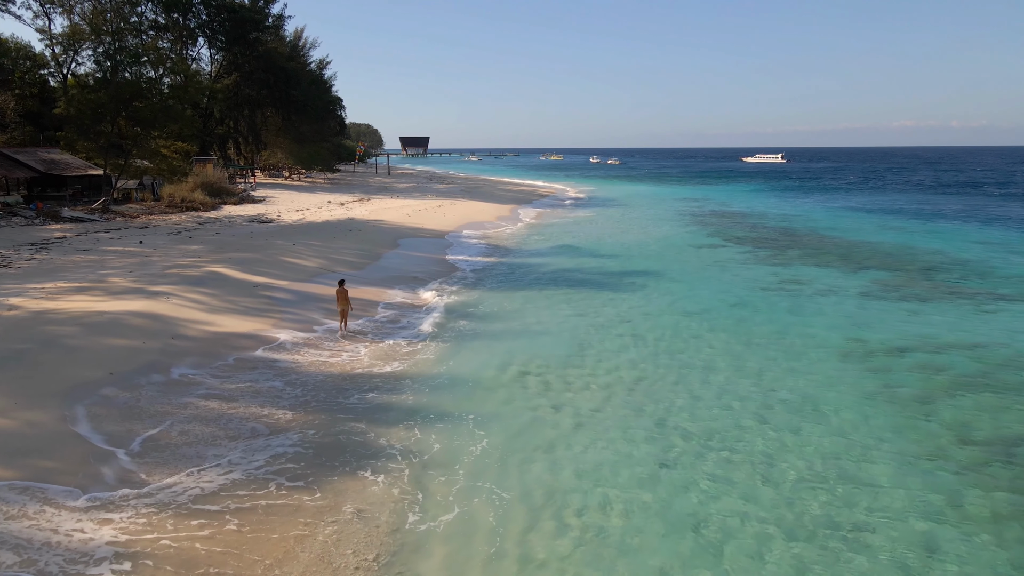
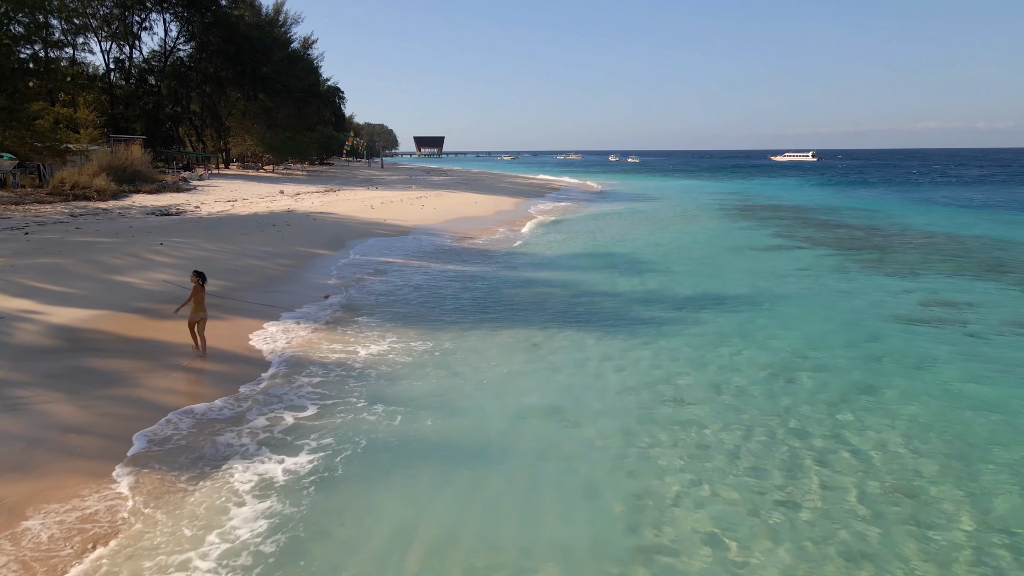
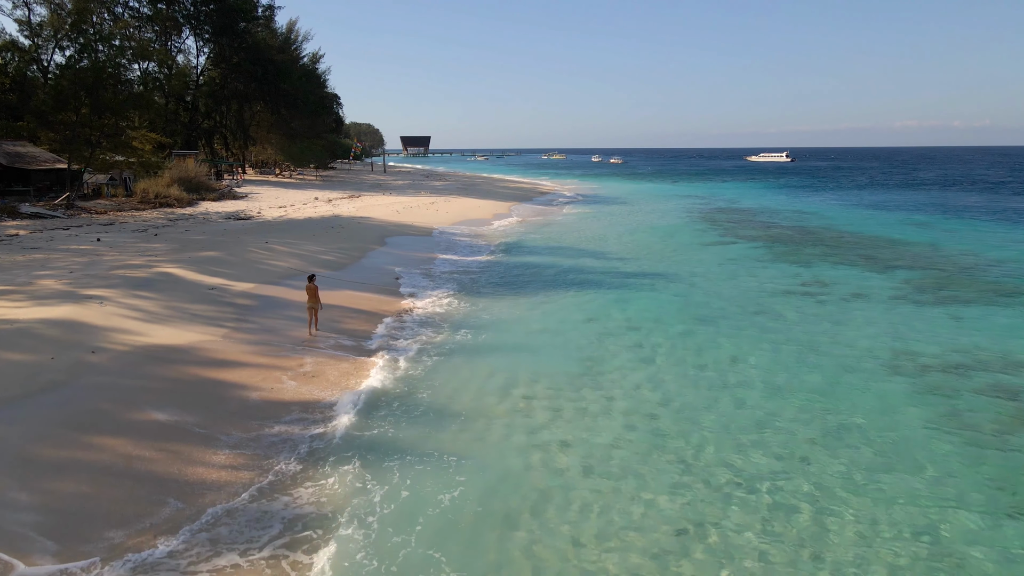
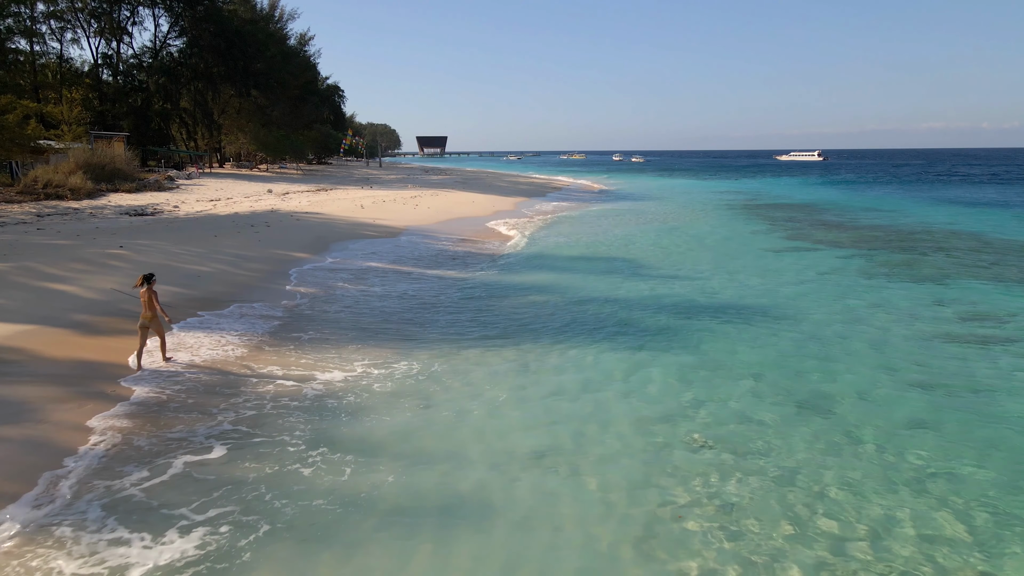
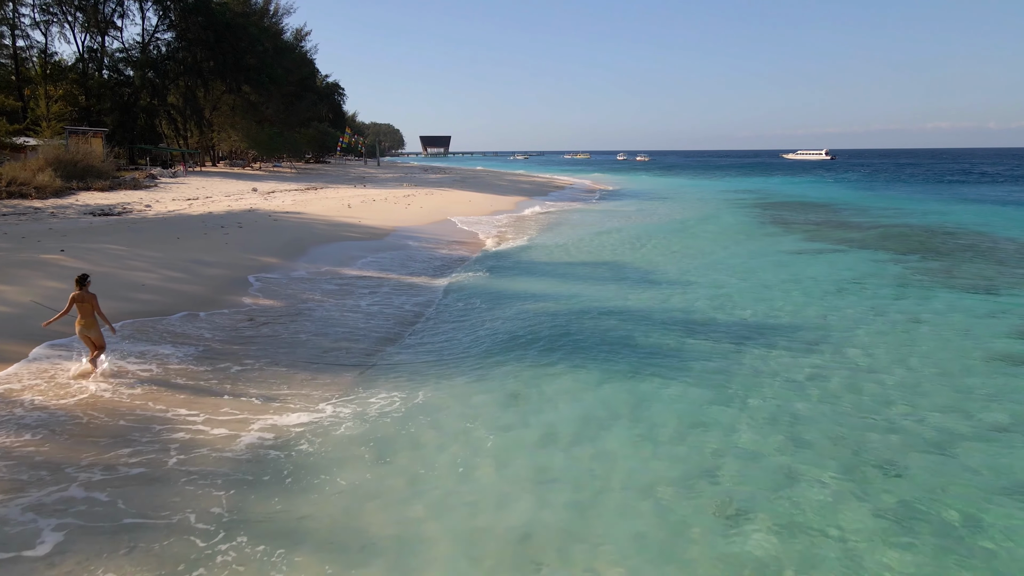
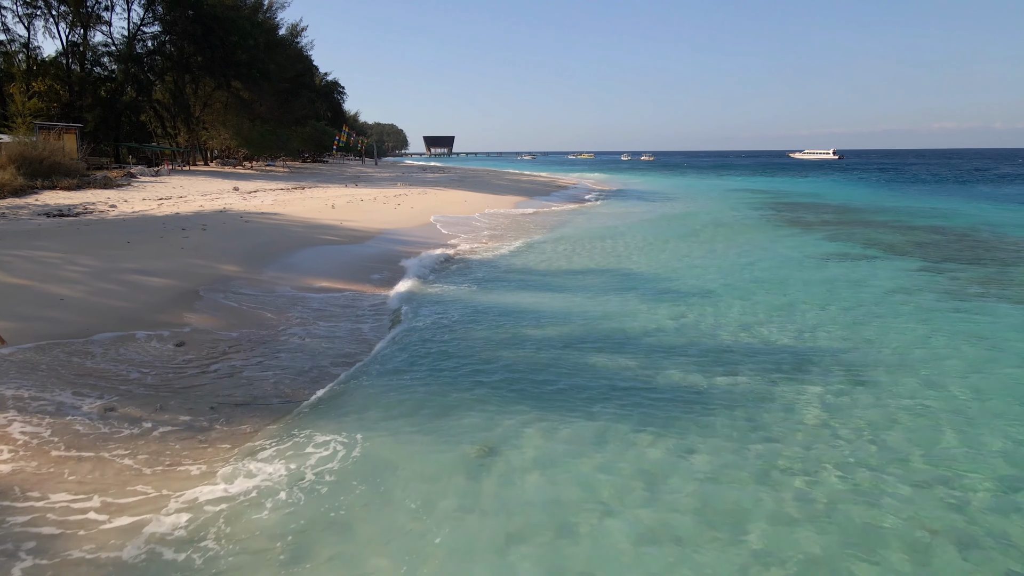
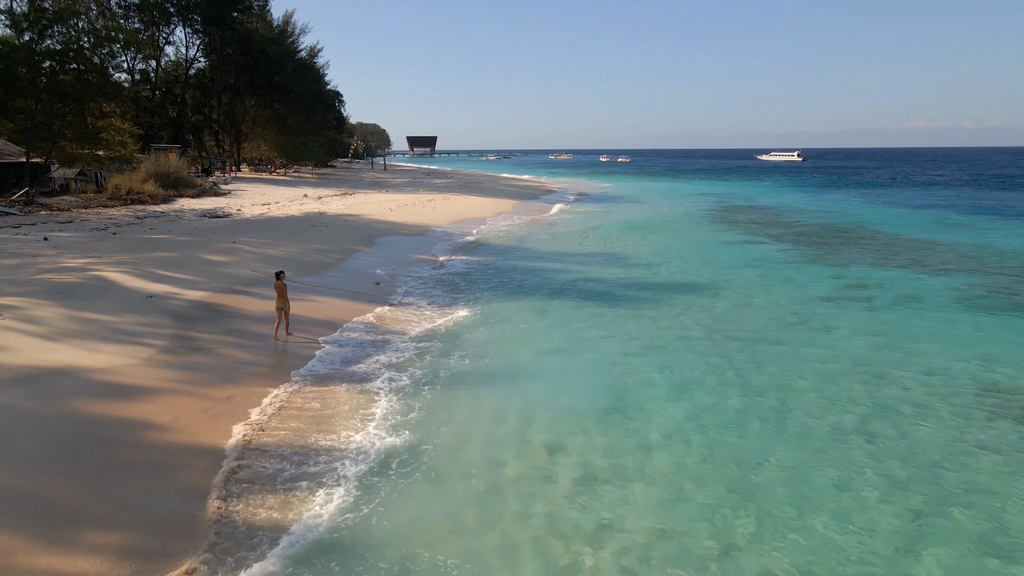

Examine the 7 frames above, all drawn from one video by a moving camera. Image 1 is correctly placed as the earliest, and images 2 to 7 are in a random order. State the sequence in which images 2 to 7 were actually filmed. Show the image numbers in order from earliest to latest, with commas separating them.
3, 7, 2, 4, 5, 6
